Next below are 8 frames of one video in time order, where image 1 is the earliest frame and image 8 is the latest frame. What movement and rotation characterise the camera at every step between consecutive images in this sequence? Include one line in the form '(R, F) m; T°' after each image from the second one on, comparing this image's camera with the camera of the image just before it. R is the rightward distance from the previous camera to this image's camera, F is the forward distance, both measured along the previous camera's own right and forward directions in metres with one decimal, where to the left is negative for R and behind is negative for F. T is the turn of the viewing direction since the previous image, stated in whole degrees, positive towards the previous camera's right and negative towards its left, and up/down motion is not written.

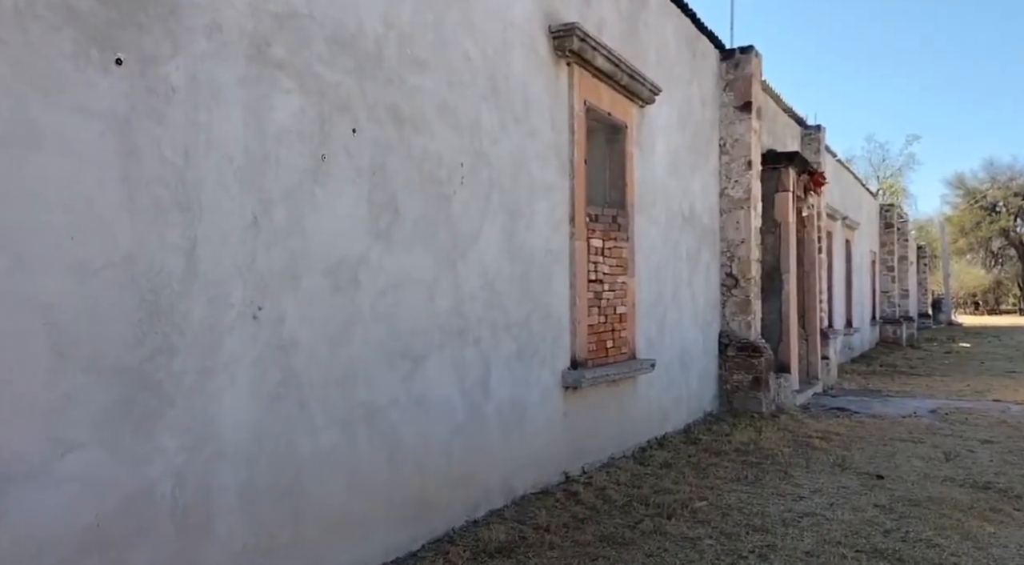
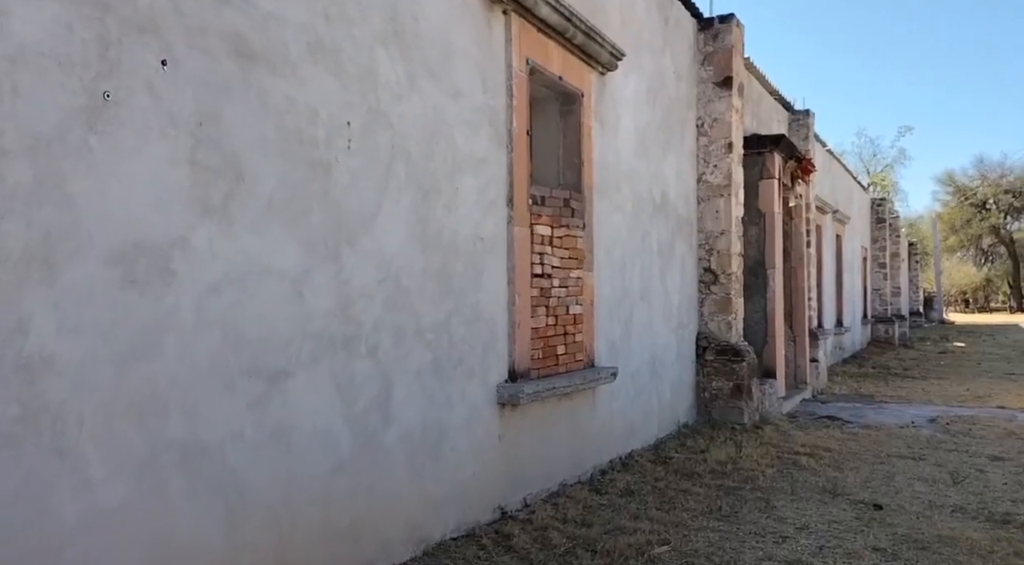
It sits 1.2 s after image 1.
(+0.3, +0.8) m; +1°
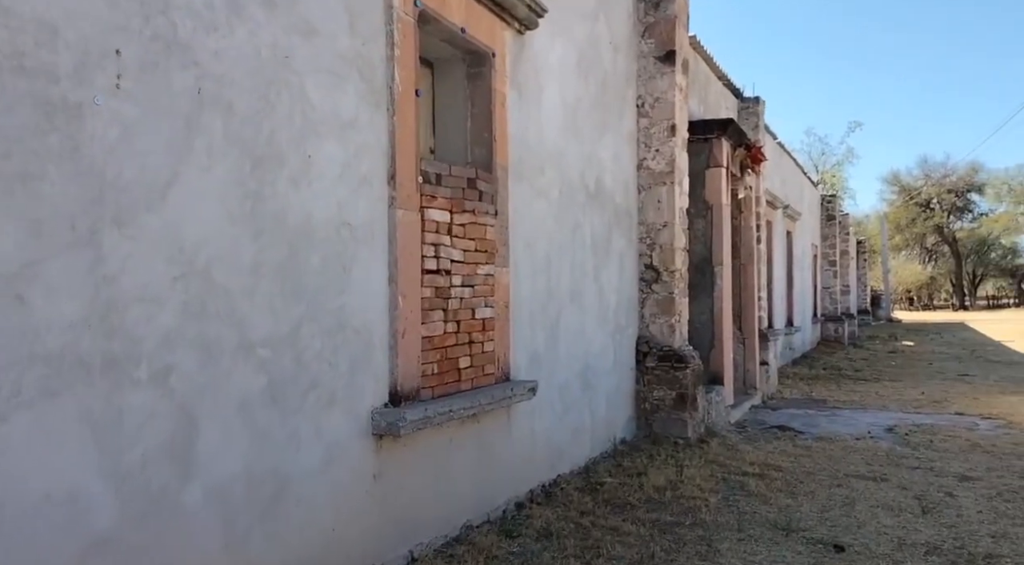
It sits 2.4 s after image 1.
(+0.3, +0.8) m; +3°
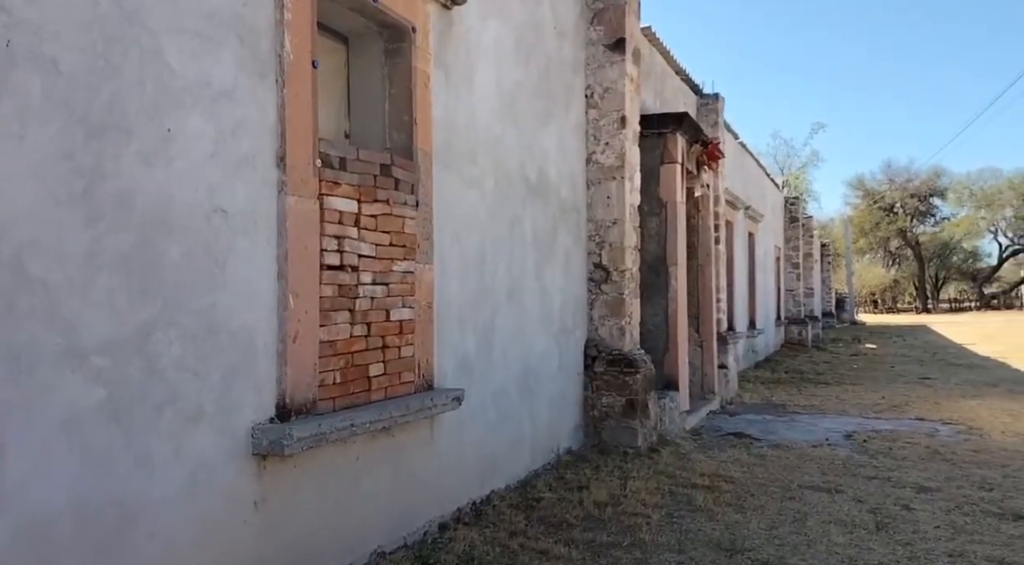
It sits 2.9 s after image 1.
(+0.2, +0.4) m; +2°
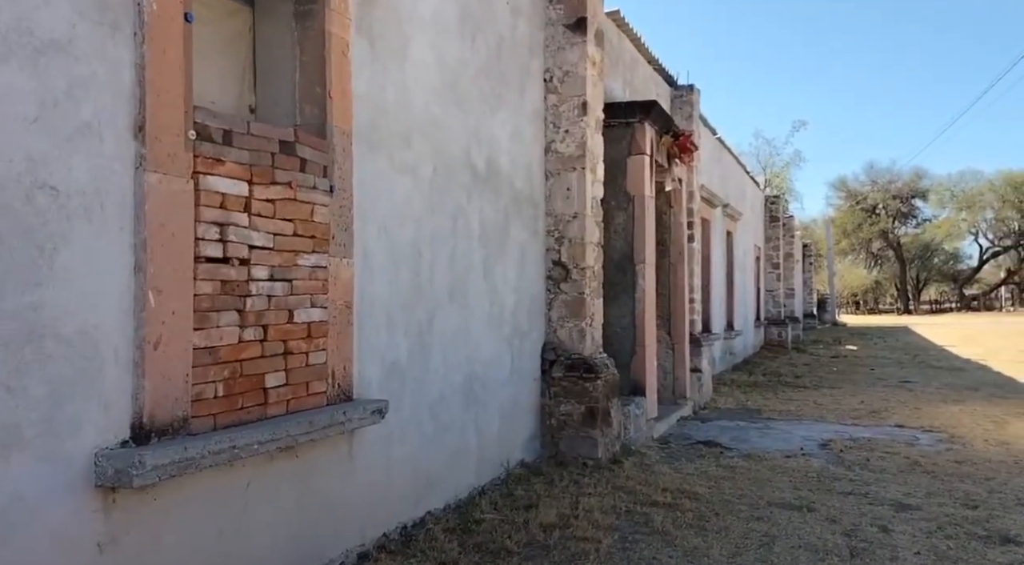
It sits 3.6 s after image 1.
(+0.2, +0.5) m; +1°
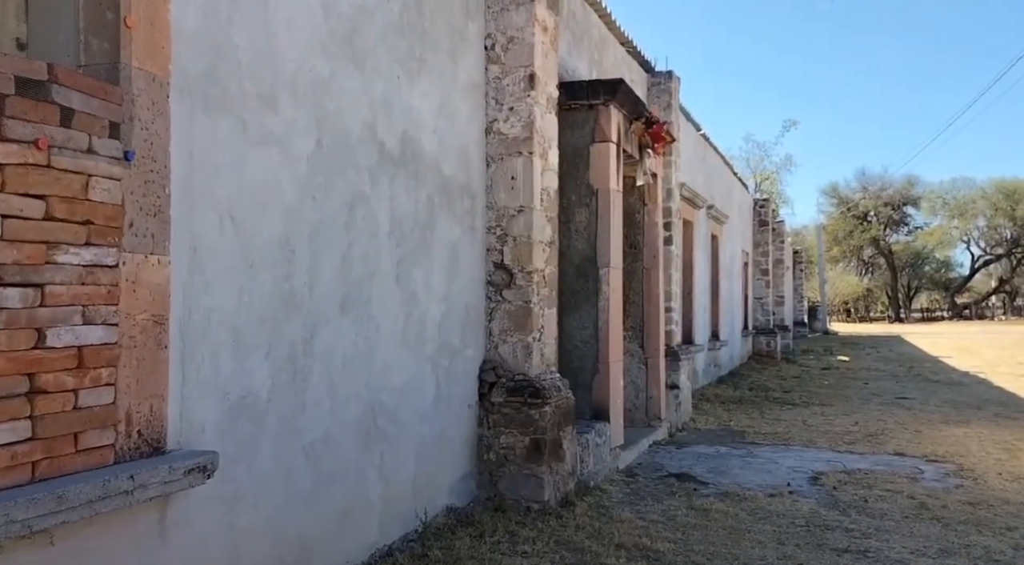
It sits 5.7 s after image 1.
(+0.4, +1.0) m; +1°
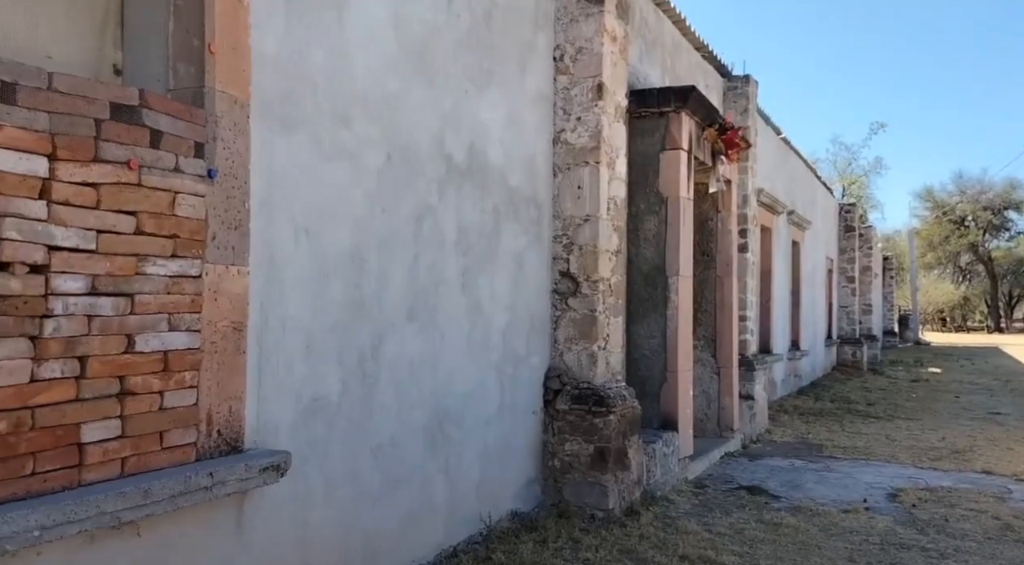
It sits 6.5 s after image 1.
(+0.1, -0.1) m; -5°
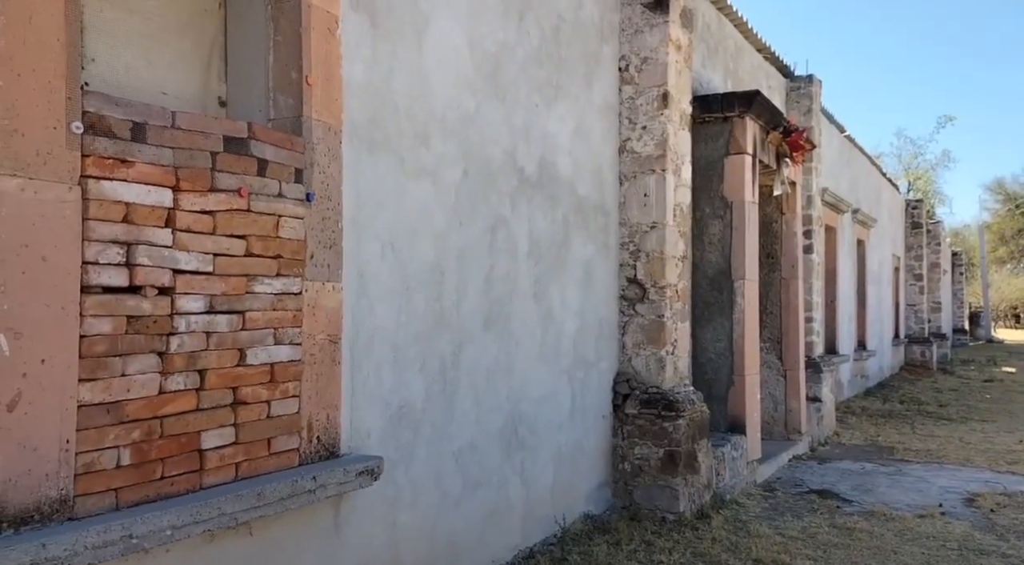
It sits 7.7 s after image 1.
(-0.1, -0.1) m; -4°
